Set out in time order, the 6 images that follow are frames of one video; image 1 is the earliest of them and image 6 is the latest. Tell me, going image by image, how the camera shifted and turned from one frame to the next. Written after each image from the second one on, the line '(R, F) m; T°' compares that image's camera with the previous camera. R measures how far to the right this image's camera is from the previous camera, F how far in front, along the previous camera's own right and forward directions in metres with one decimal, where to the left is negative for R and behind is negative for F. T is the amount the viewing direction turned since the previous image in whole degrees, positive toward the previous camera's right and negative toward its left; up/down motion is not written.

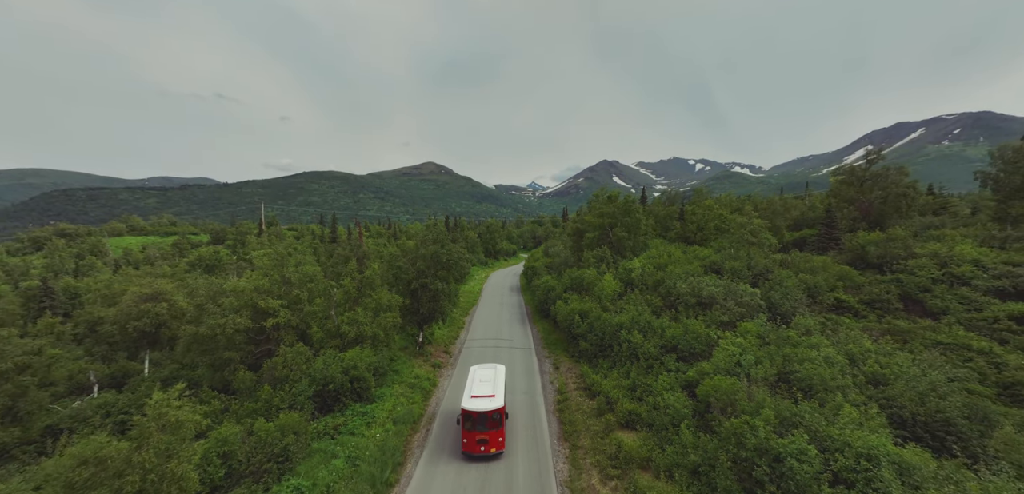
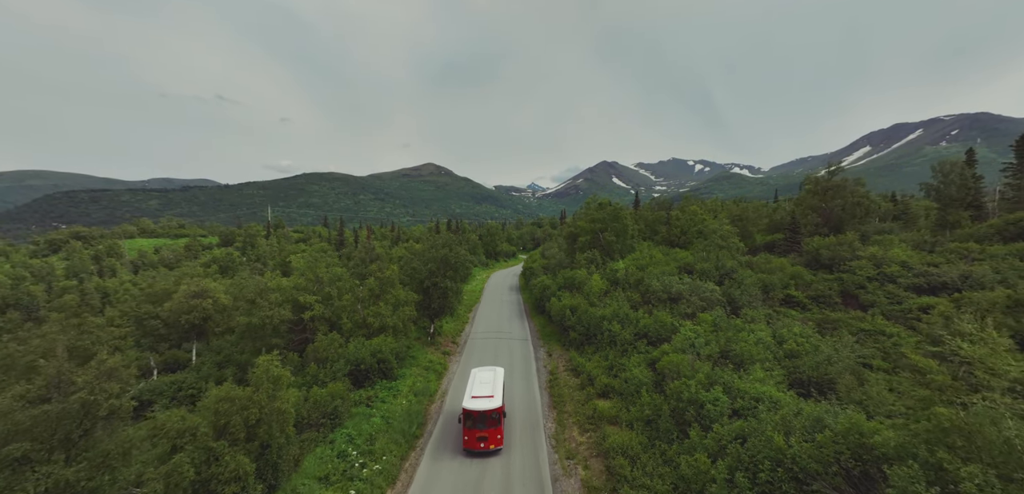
(+0.1, -5.7) m; 0°
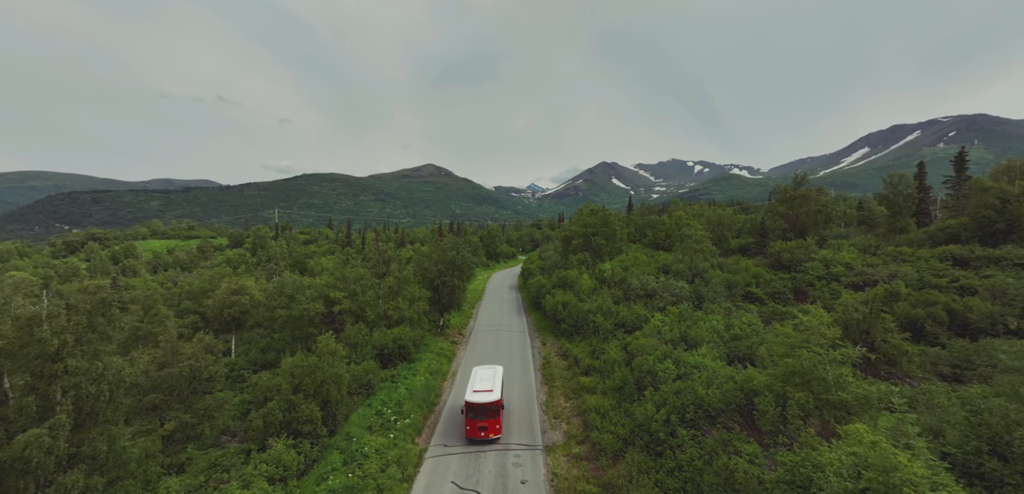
(+0.1, -6.2) m; 0°
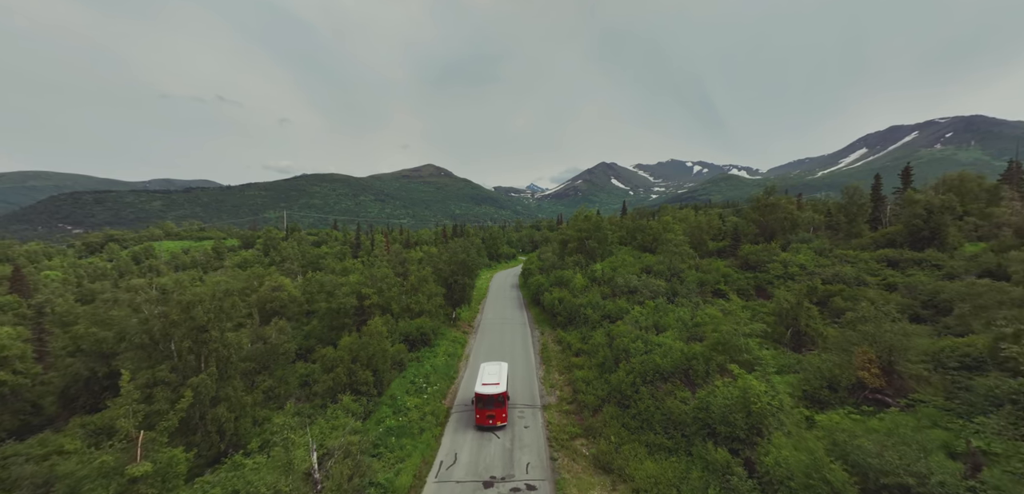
(-0.4, -7.6) m; 0°
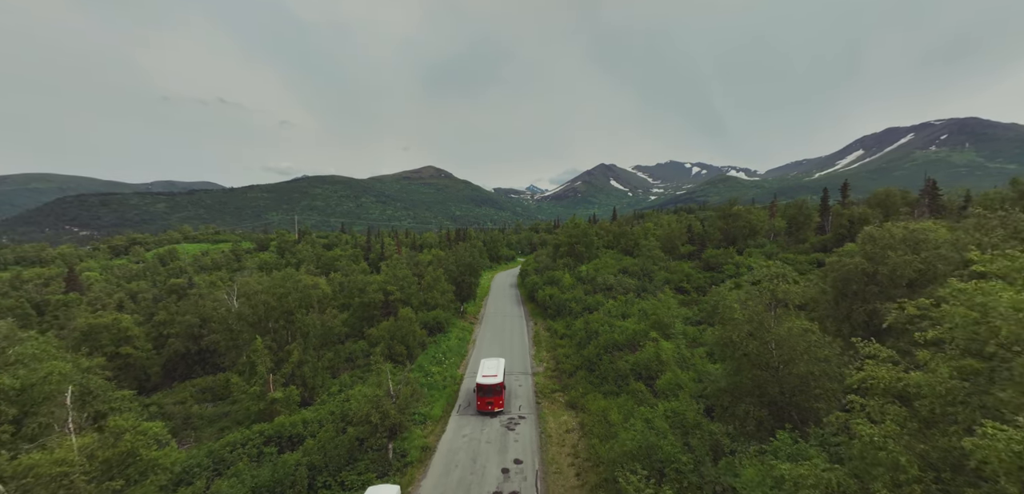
(+0.2, -10.9) m; 0°
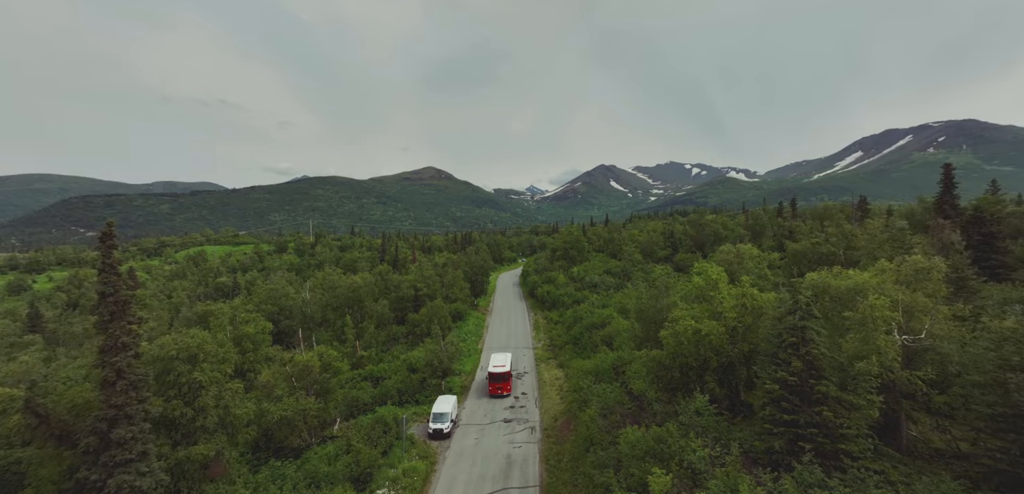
(-0.8, -14.4) m; 0°
